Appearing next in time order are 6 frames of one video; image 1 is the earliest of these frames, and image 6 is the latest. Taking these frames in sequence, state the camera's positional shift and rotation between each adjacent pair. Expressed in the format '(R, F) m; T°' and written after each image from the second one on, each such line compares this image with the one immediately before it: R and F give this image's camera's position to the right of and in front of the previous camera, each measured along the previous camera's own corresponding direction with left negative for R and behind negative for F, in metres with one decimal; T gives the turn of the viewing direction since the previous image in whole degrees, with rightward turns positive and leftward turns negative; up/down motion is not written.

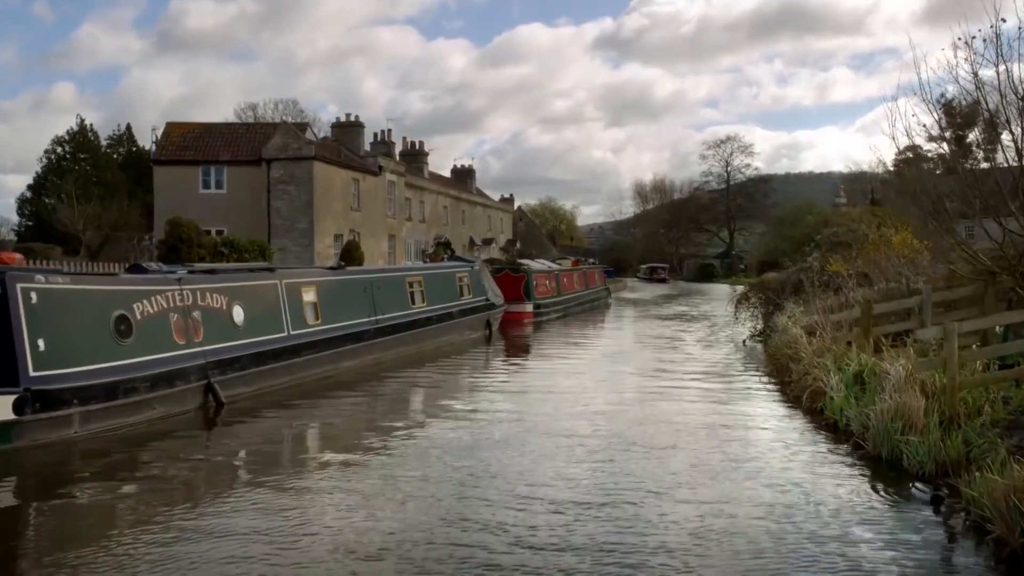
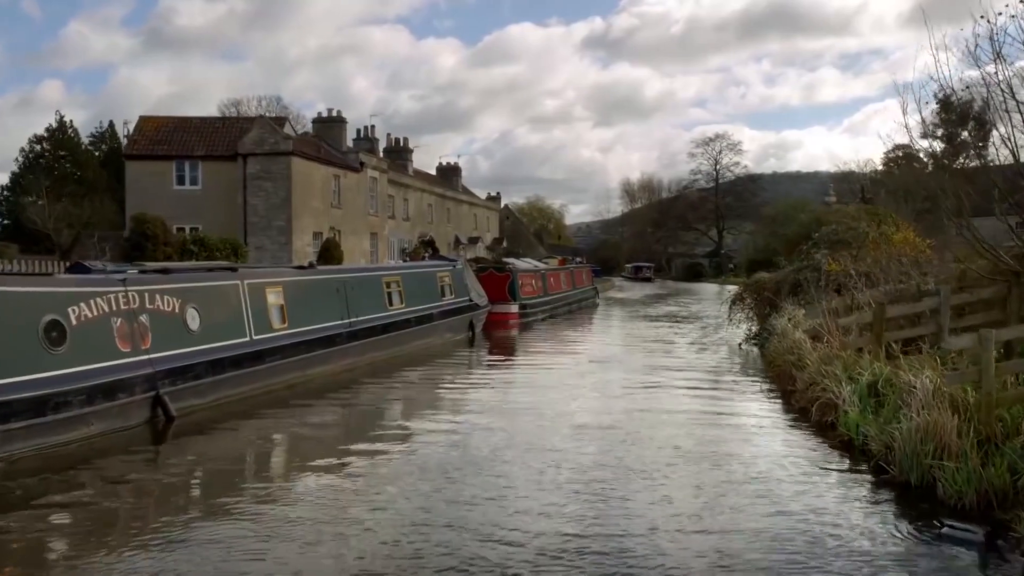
(+0.1, +1.0) m; +1°
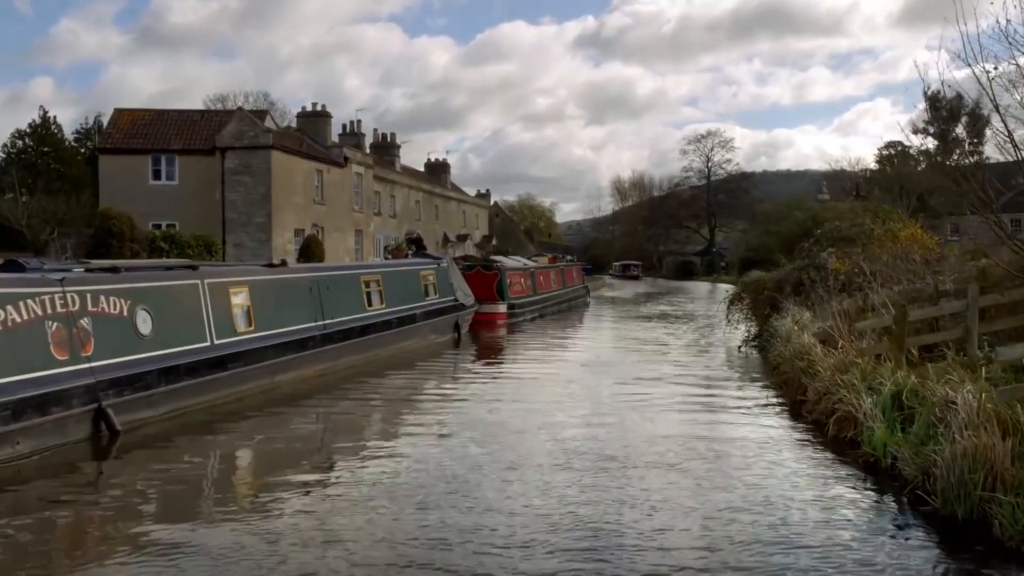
(+0.1, +1.0) m; +1°
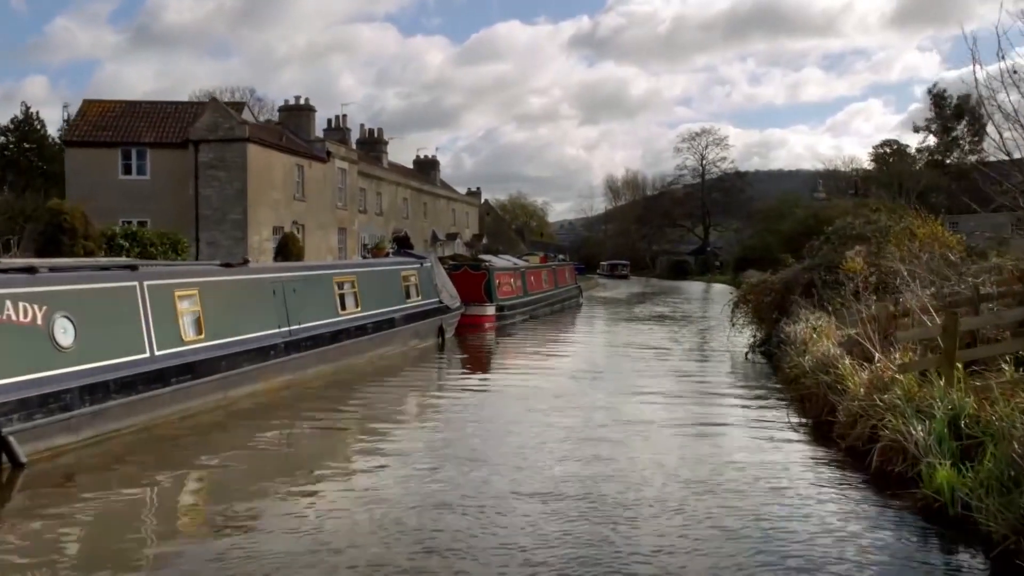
(+0.1, +1.4) m; 0°
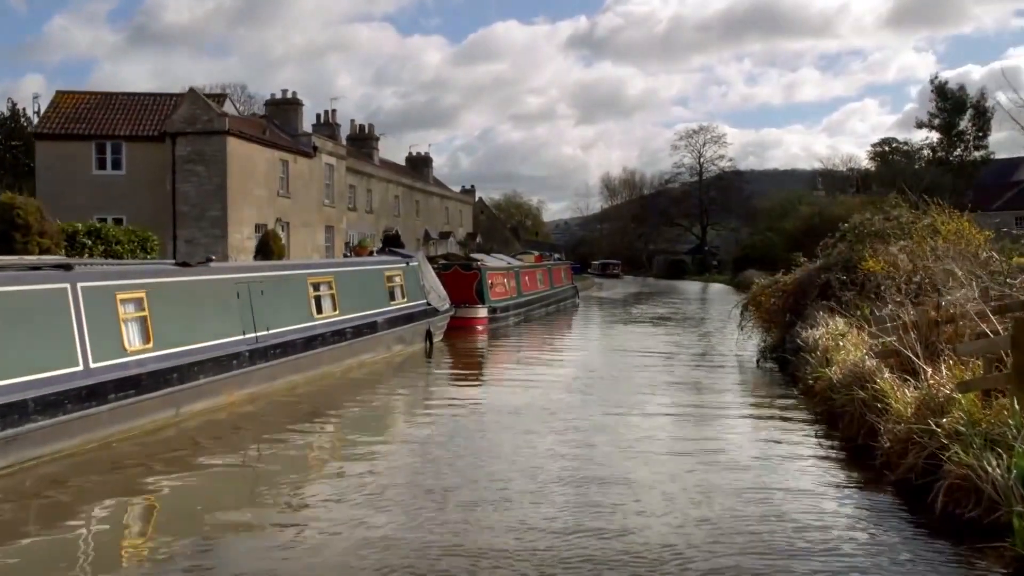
(+0.1, +1.2) m; 0°
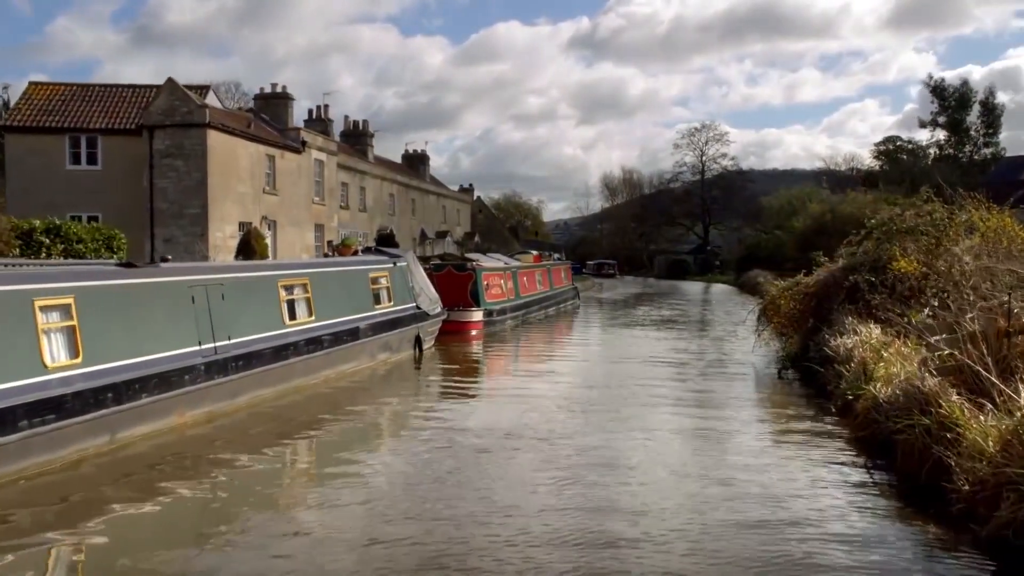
(+0.1, +1.4) m; 0°
